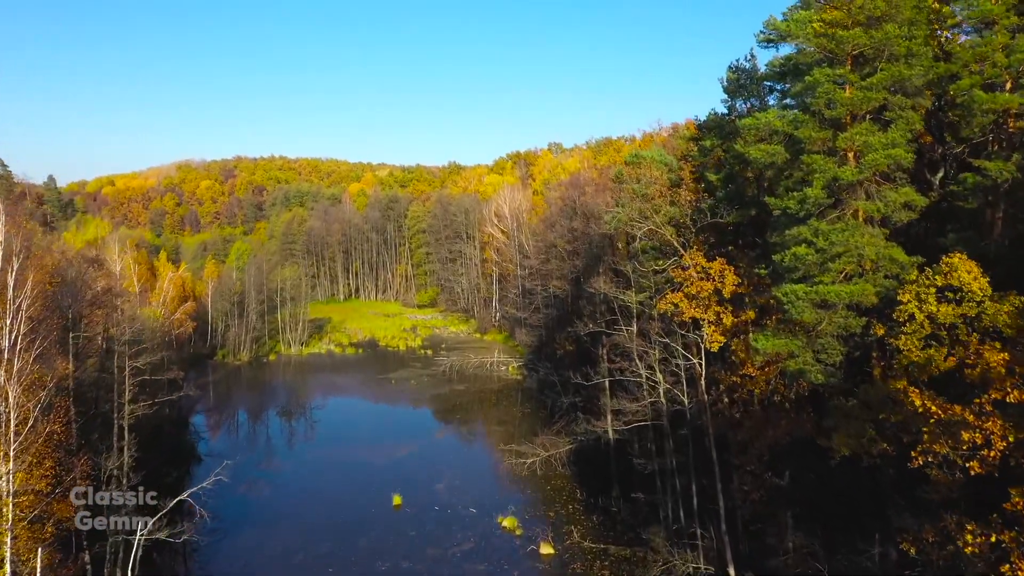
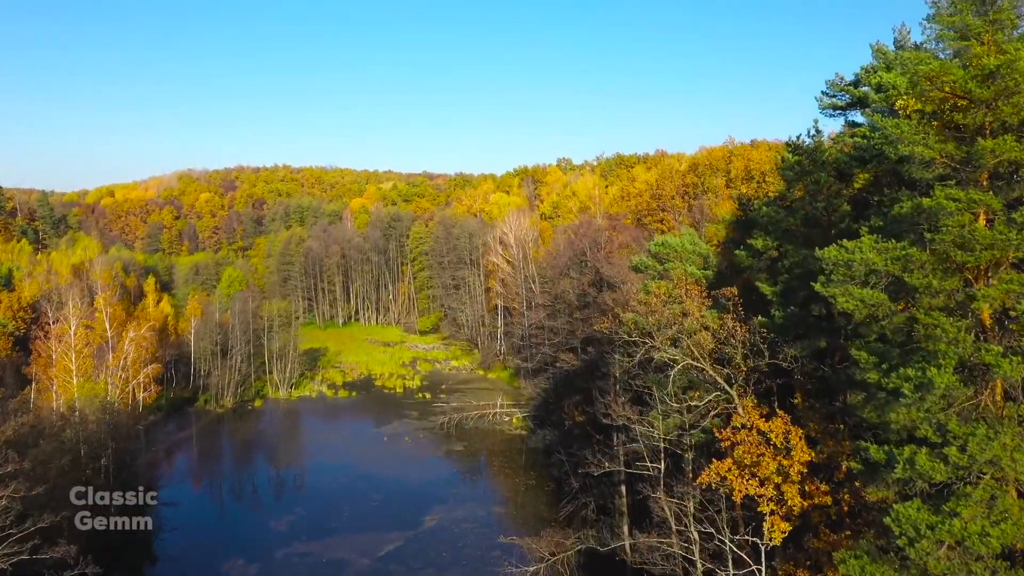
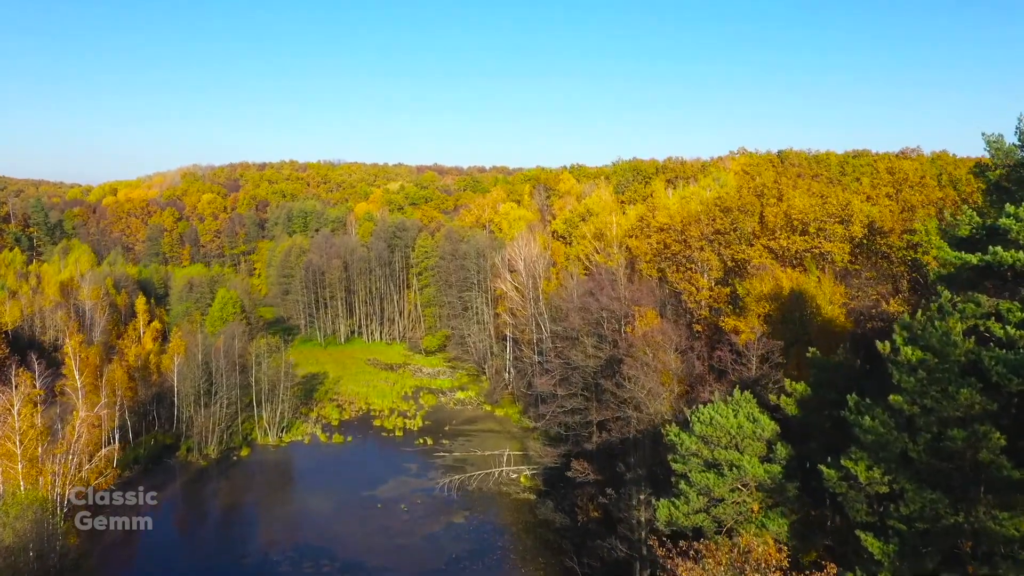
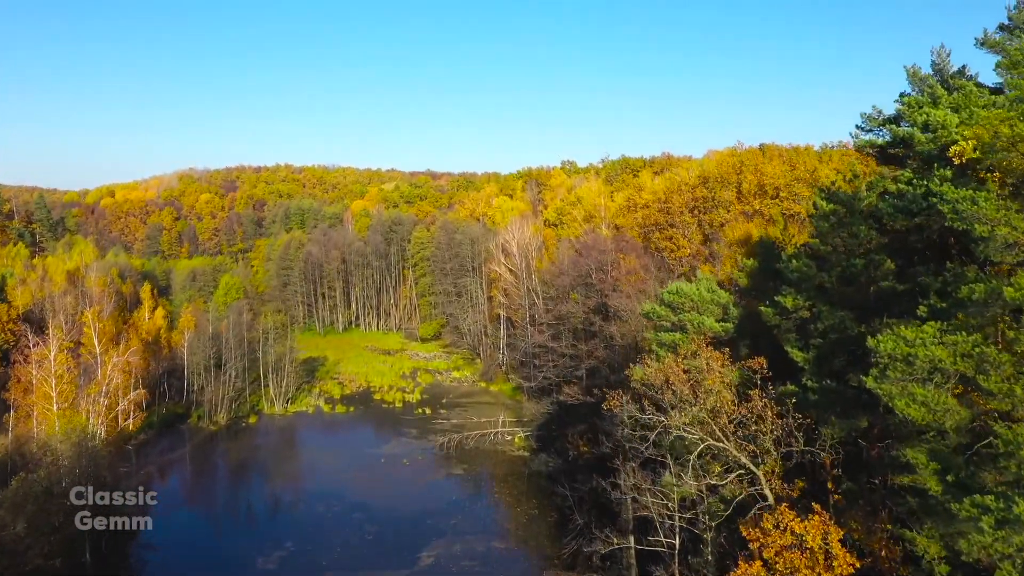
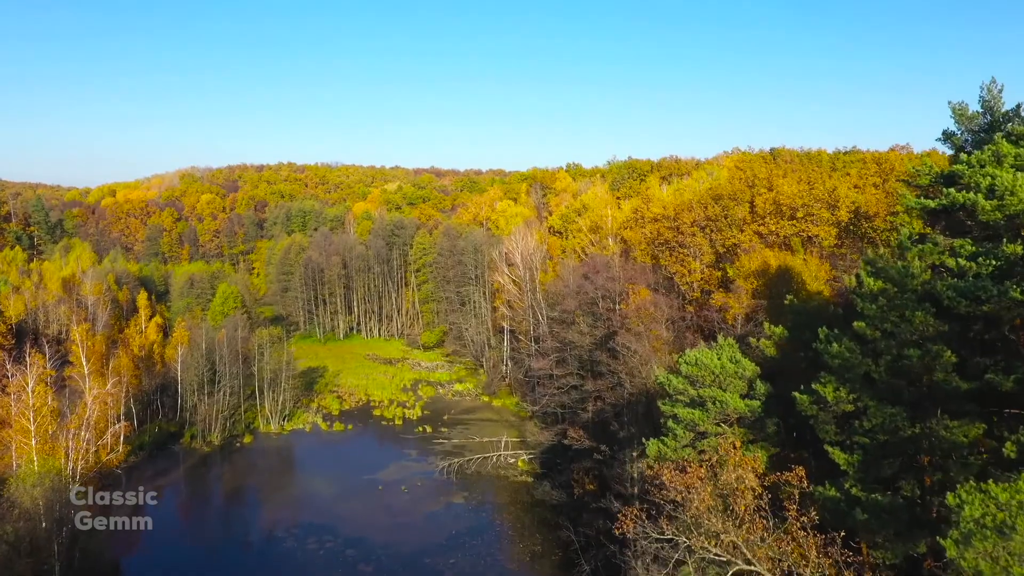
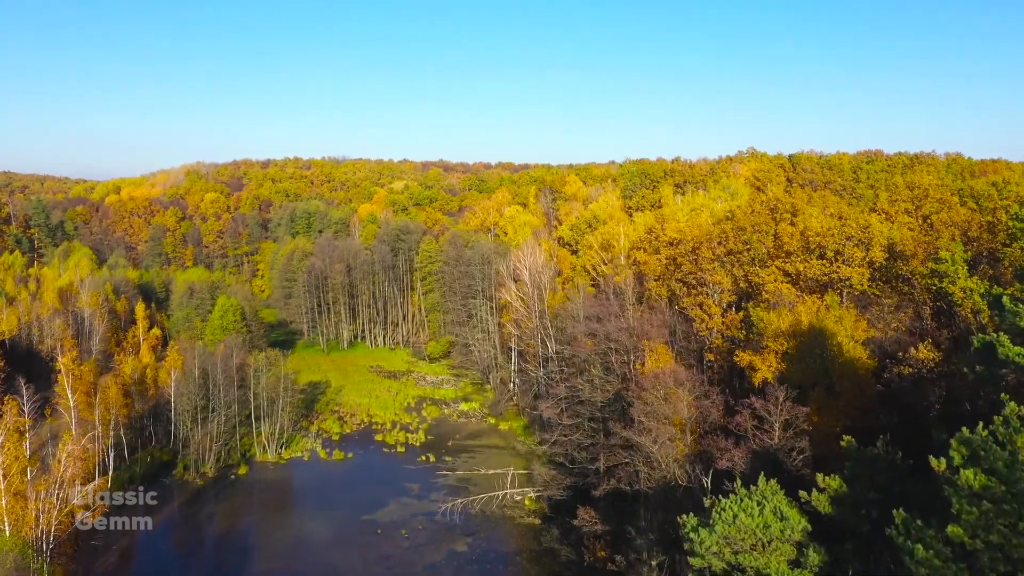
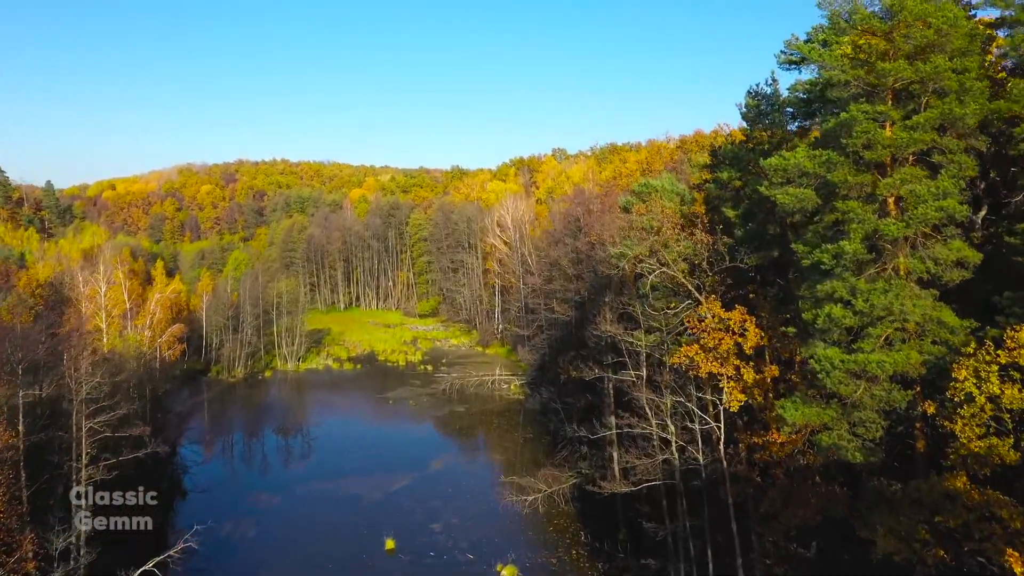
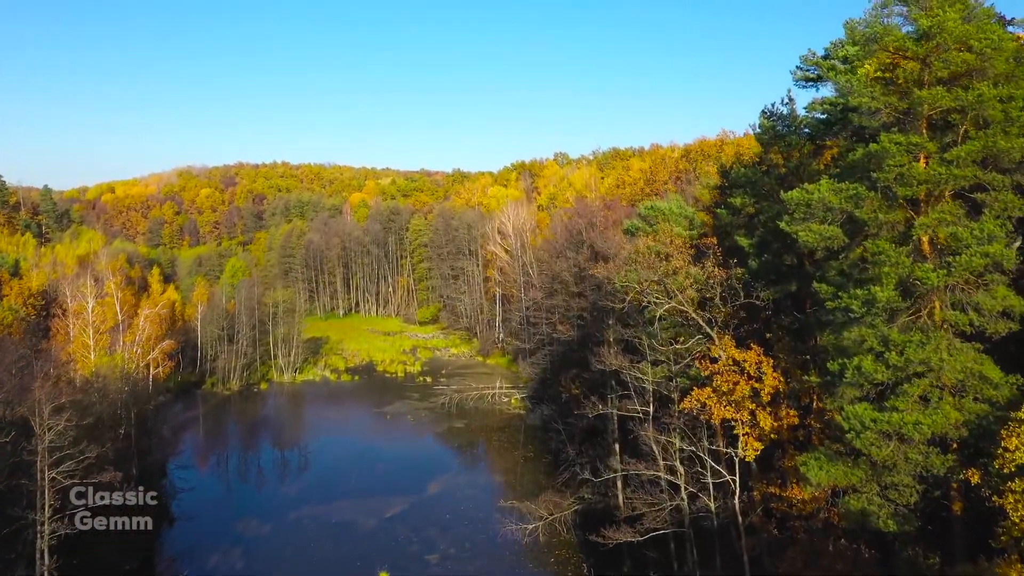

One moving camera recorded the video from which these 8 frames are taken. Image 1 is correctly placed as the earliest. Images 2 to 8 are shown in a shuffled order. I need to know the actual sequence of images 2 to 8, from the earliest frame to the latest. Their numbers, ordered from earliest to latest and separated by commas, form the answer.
7, 8, 2, 4, 5, 3, 6
